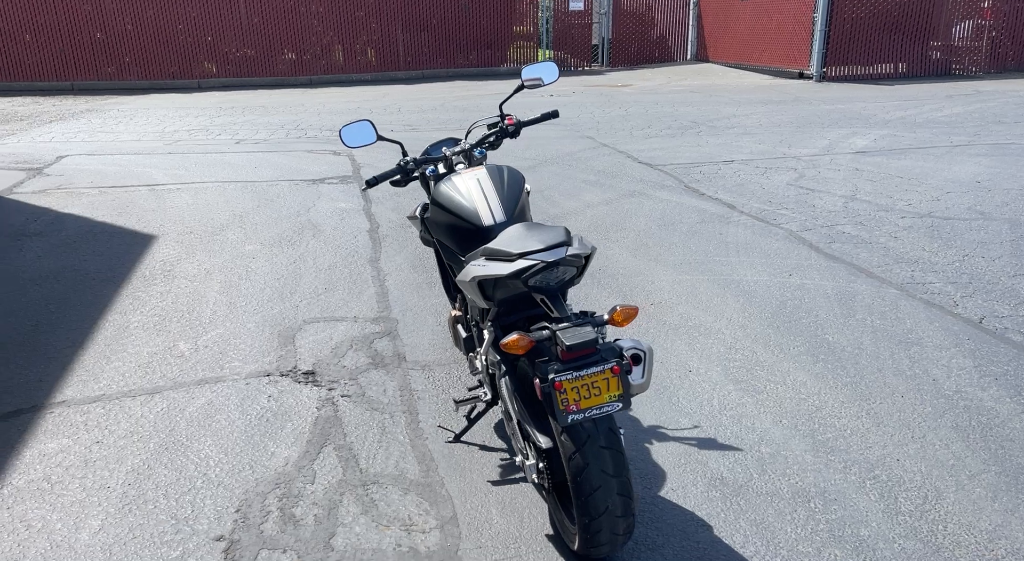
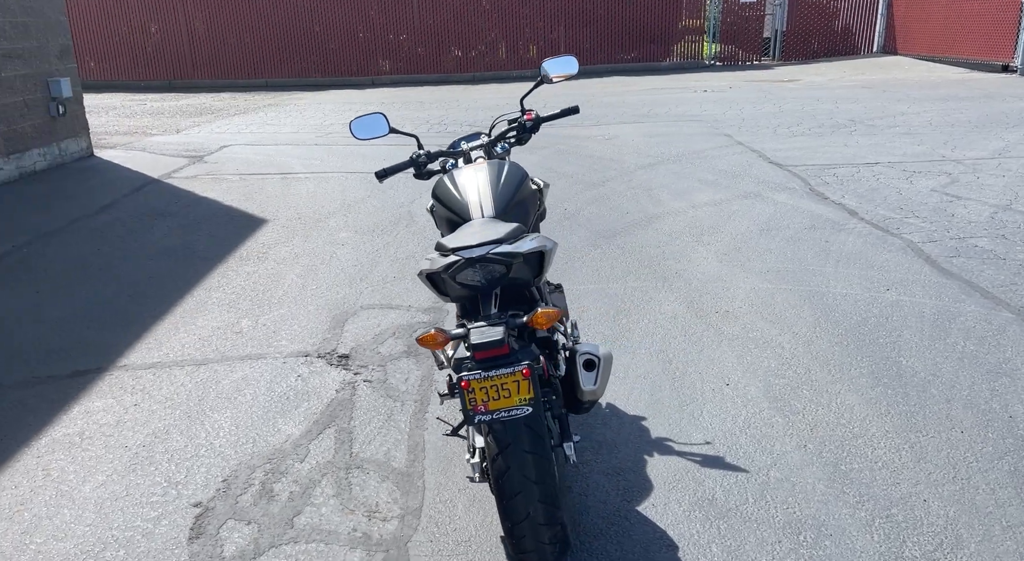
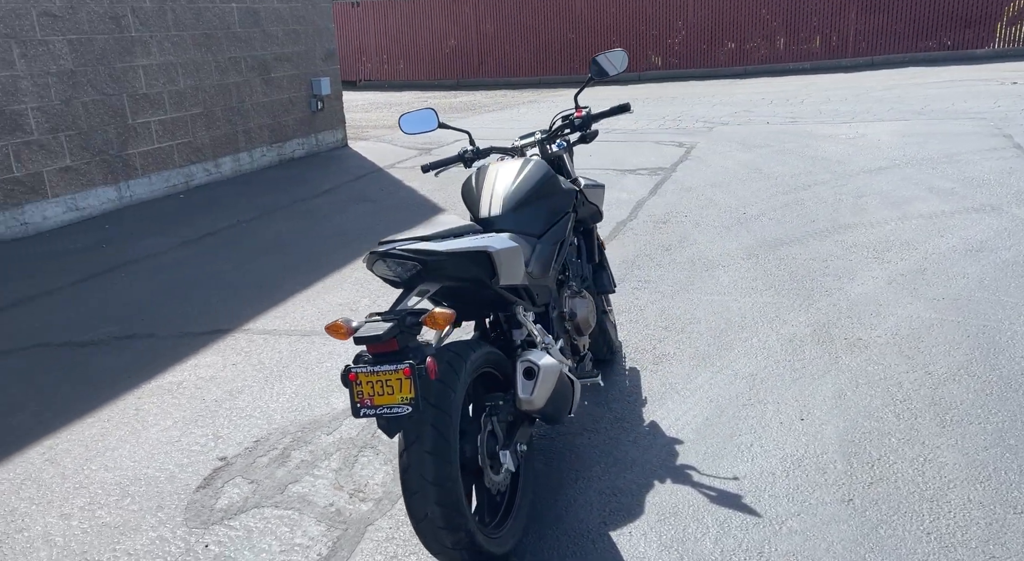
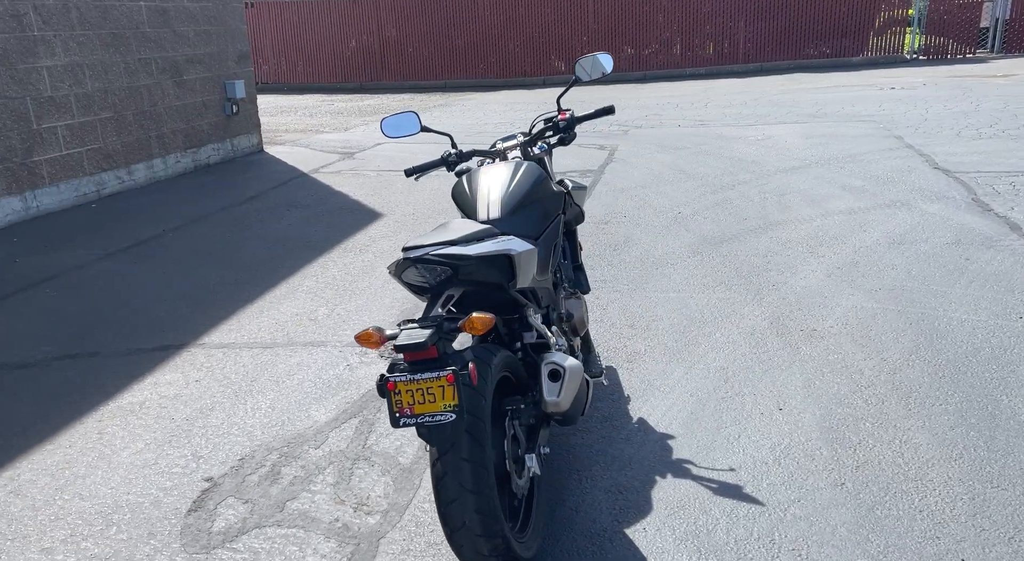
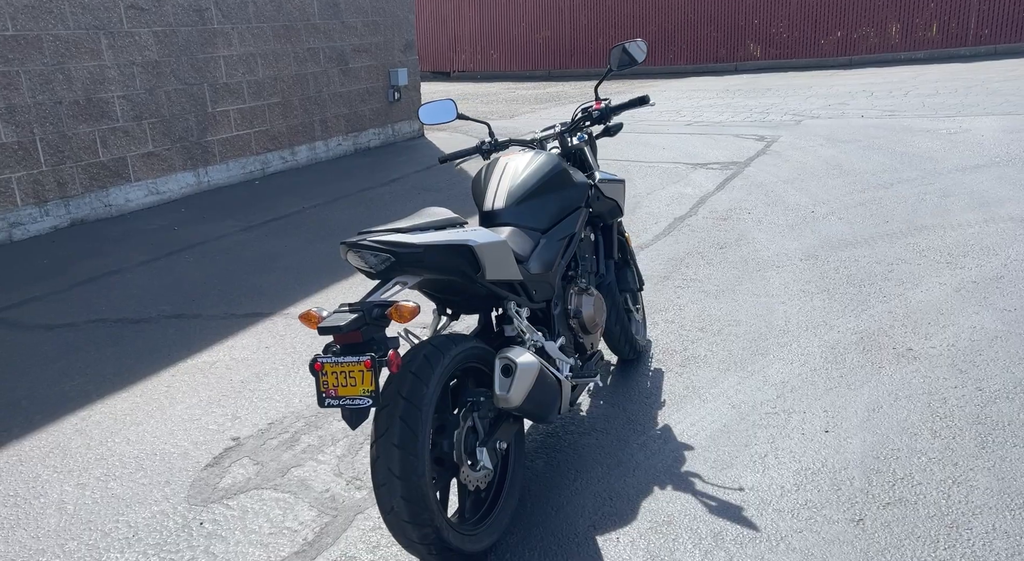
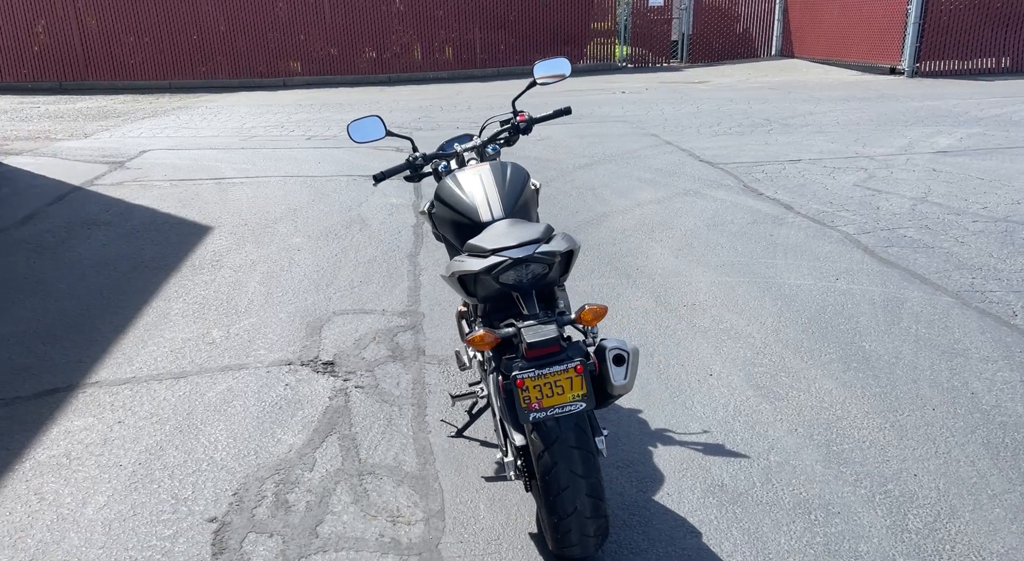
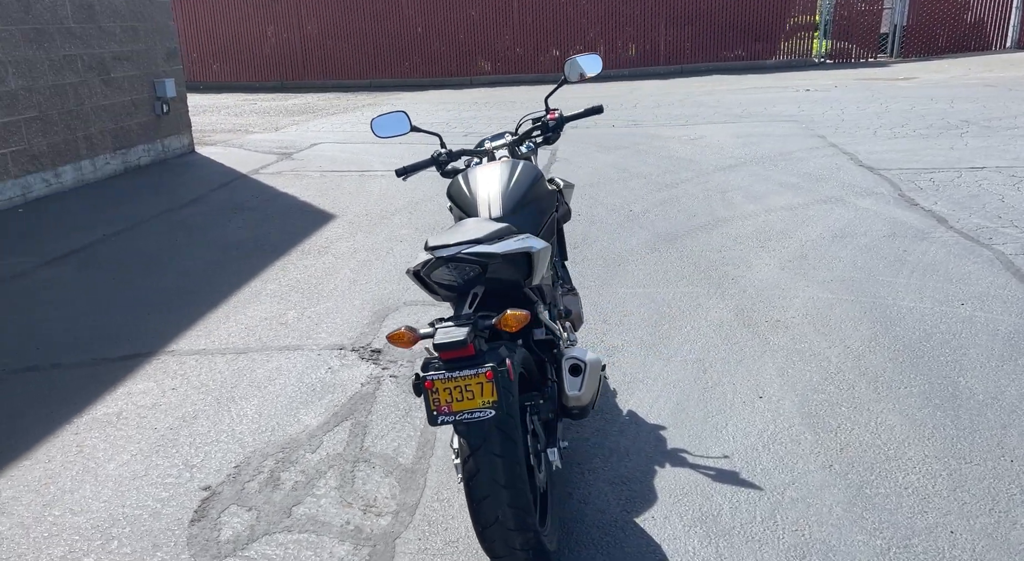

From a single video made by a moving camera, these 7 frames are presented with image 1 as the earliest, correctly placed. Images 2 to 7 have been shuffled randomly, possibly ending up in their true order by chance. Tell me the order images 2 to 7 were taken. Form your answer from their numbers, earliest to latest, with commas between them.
6, 2, 7, 4, 3, 5
